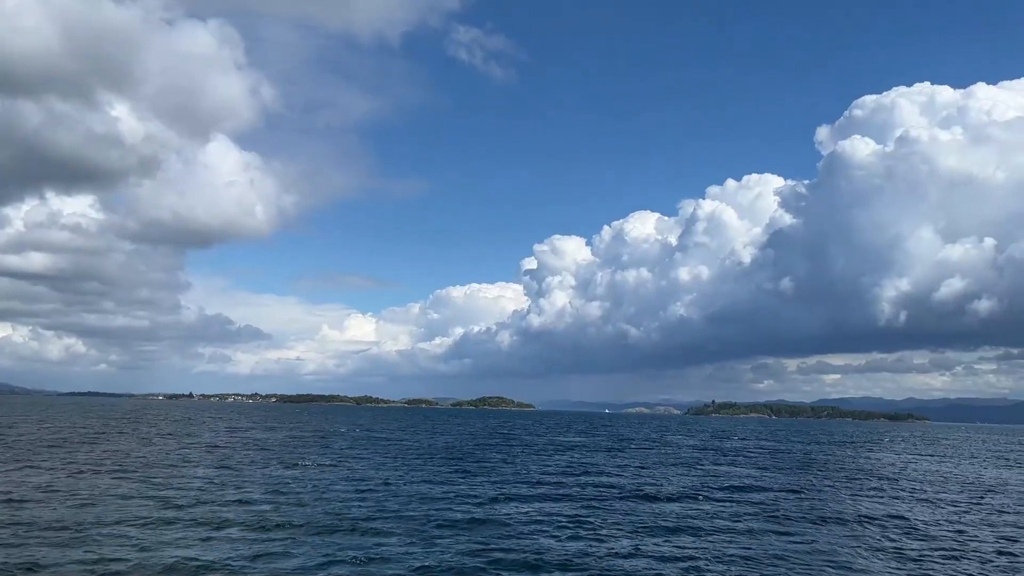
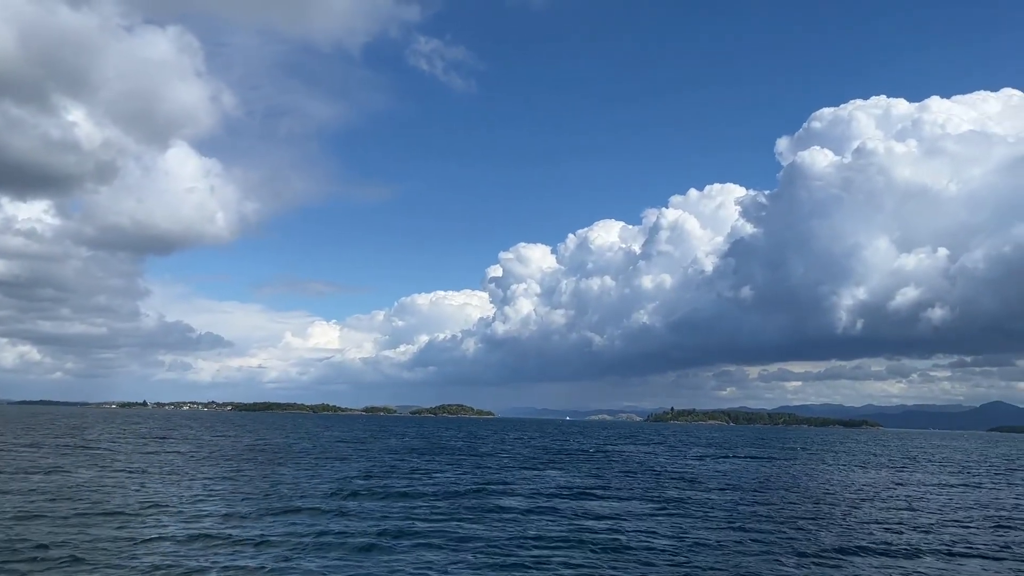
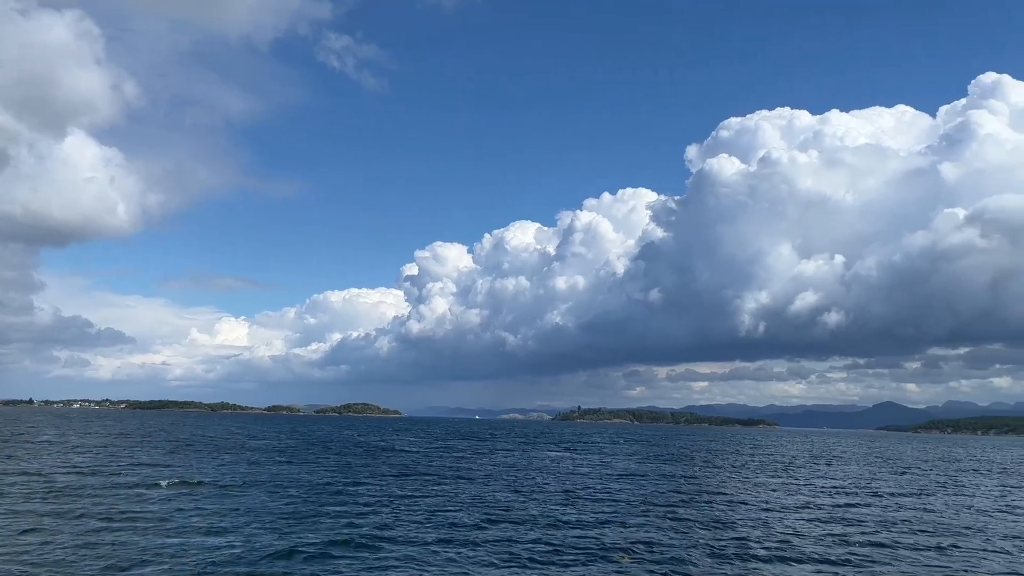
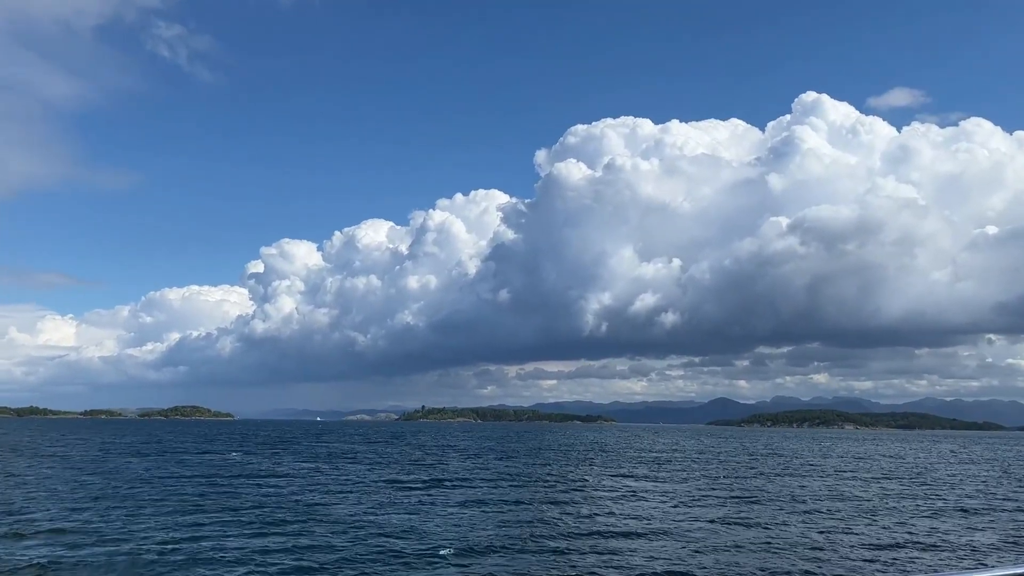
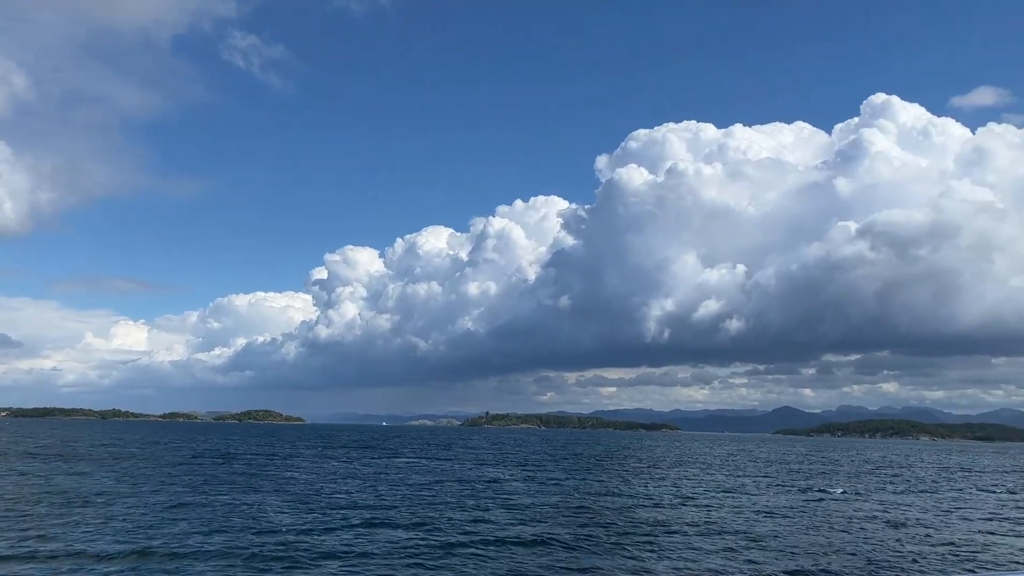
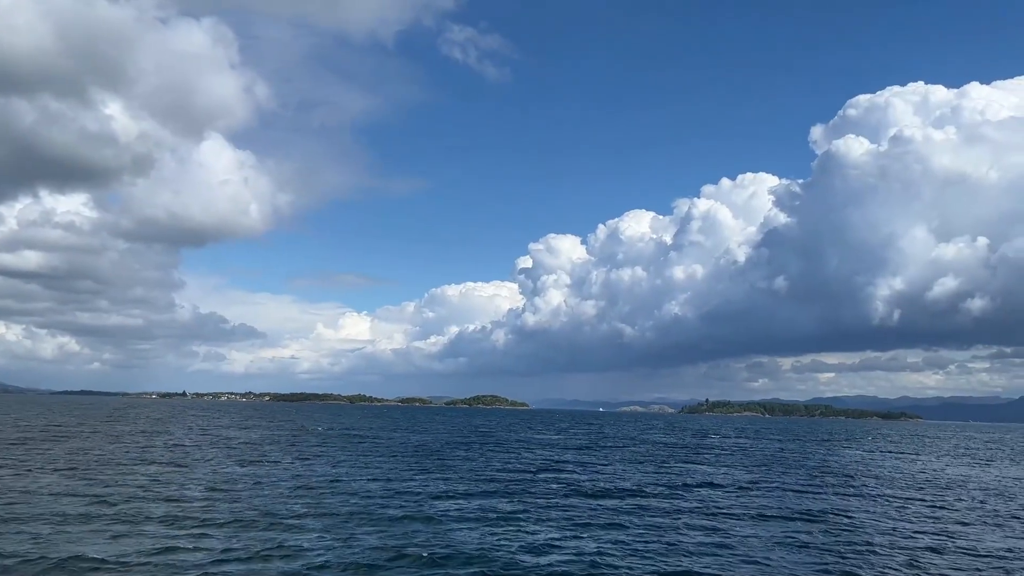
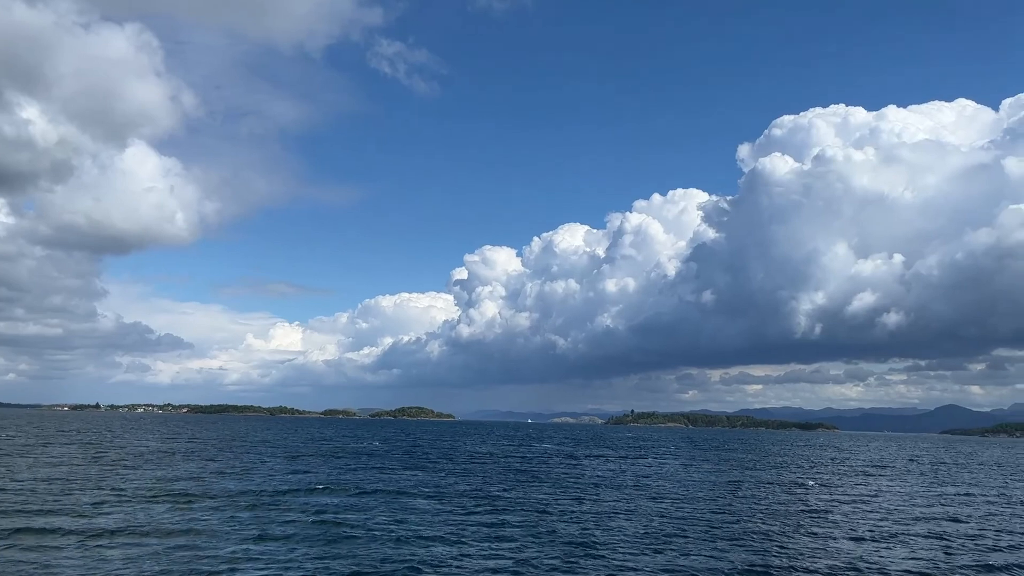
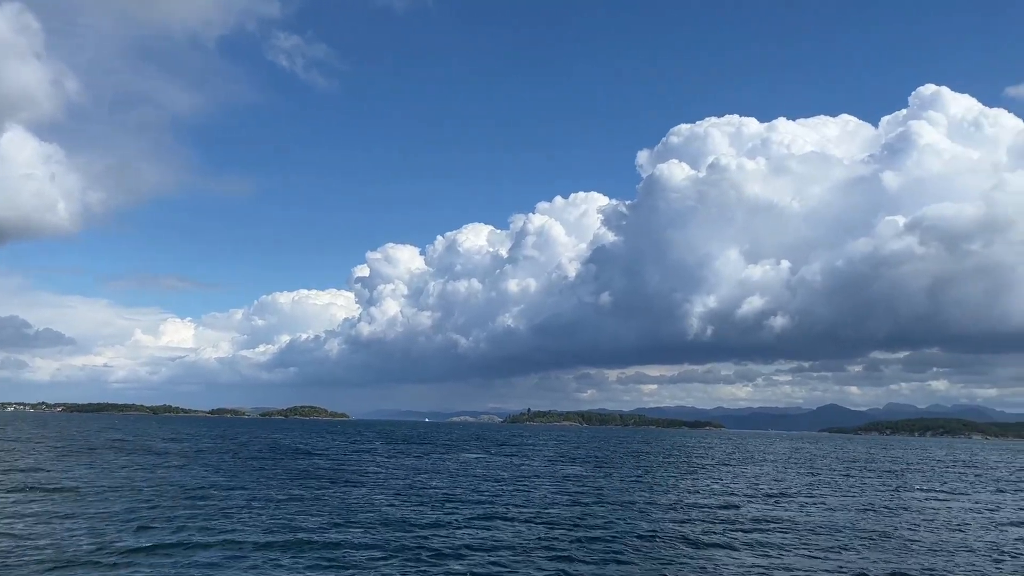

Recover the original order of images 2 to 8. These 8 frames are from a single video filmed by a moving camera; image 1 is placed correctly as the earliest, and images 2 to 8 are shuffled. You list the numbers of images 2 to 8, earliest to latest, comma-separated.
6, 2, 7, 3, 8, 5, 4
